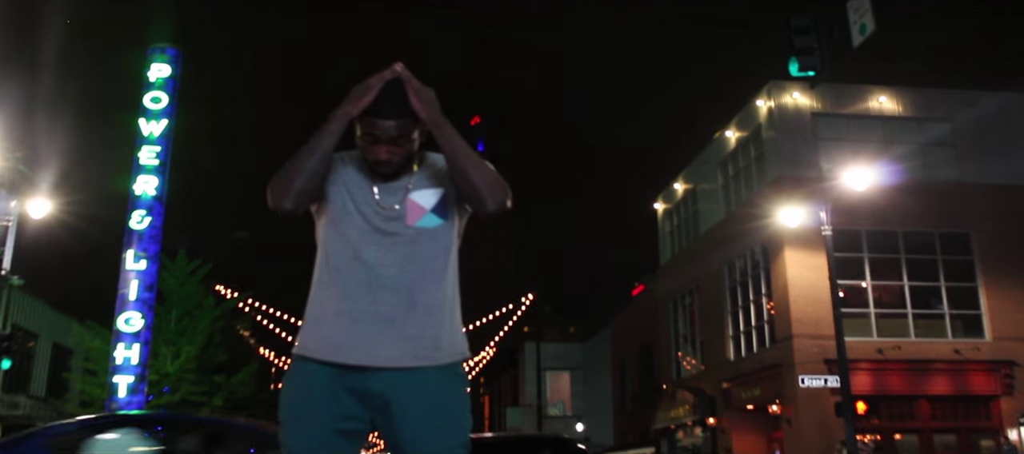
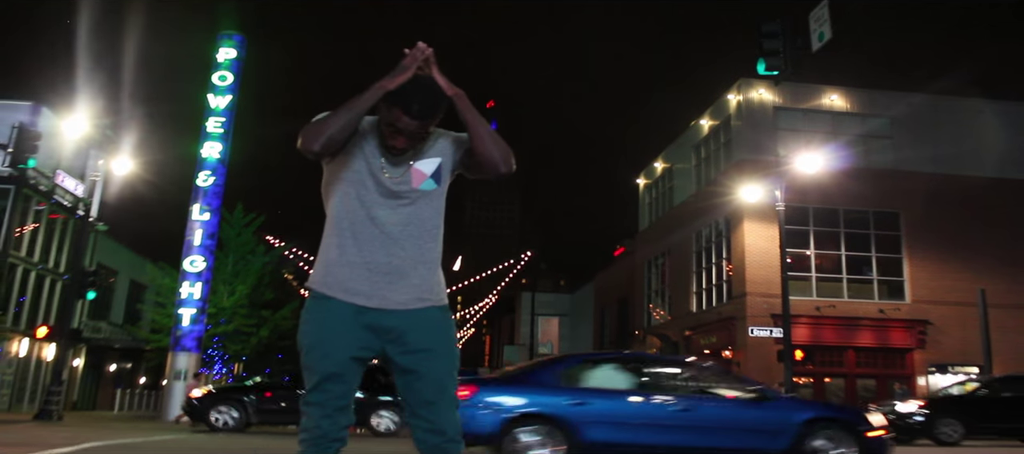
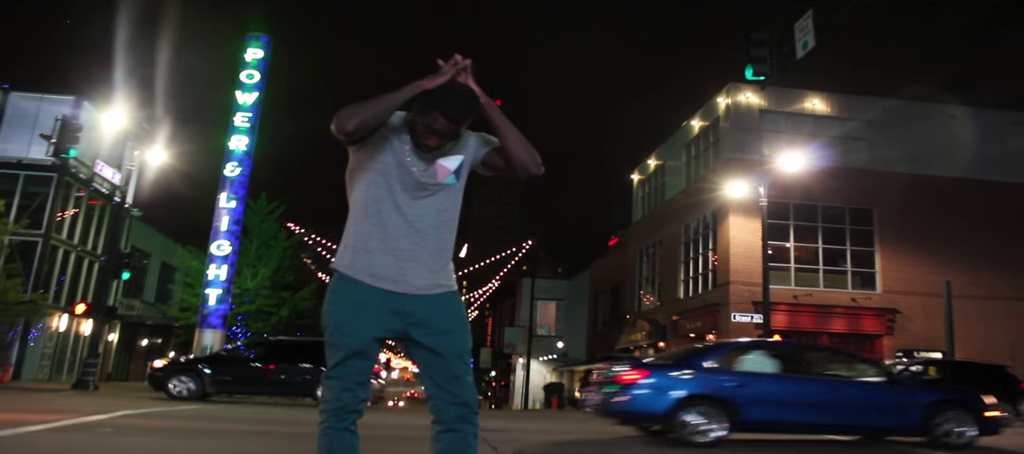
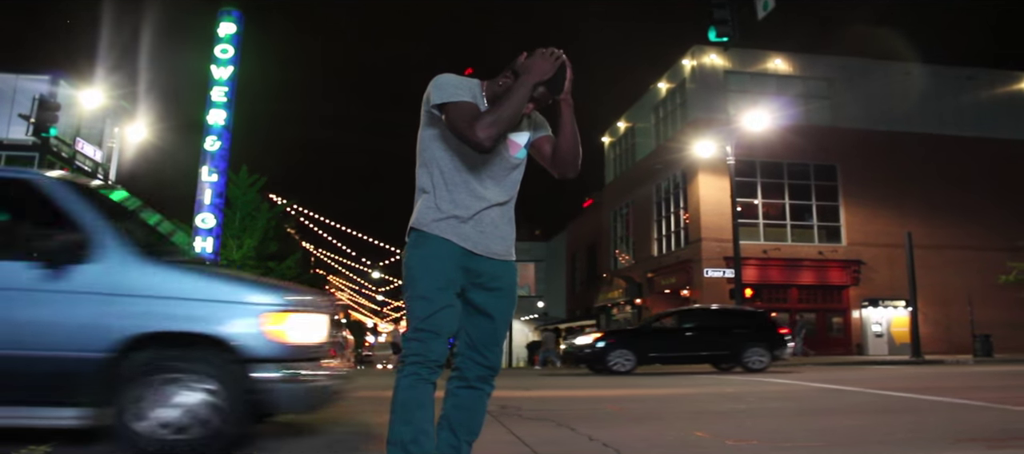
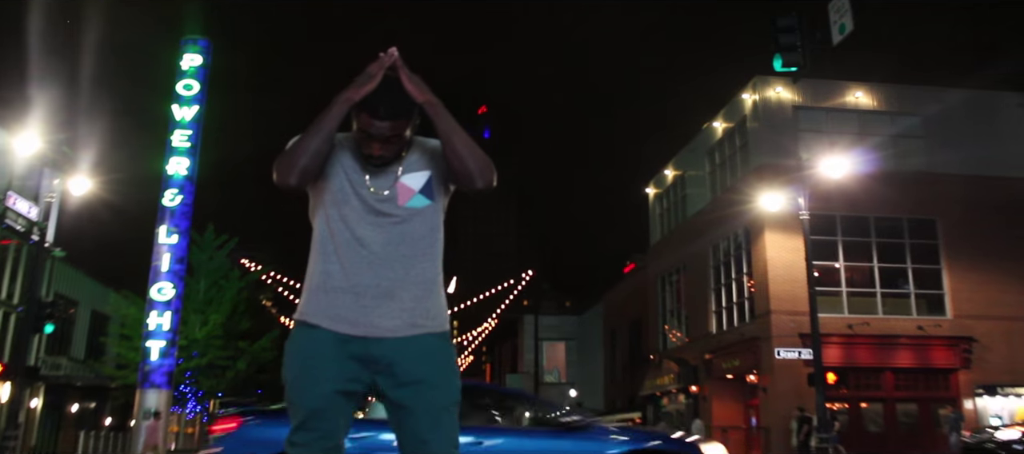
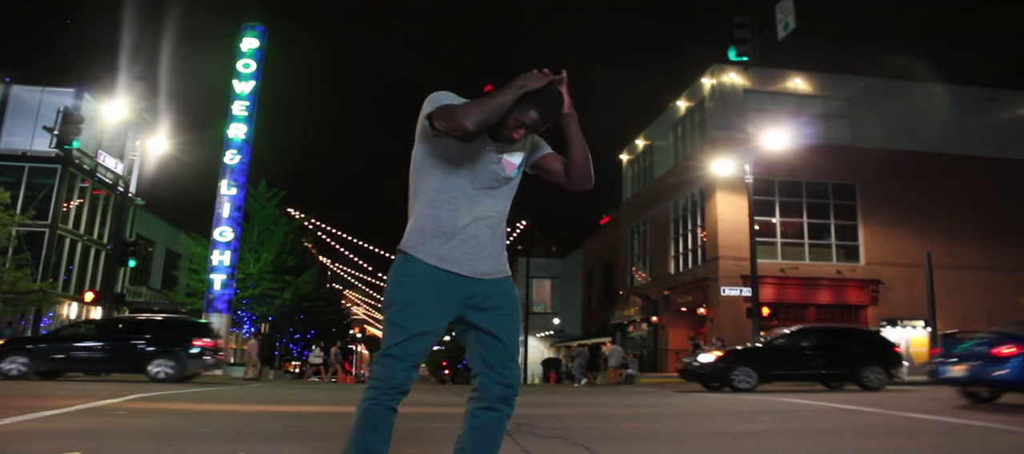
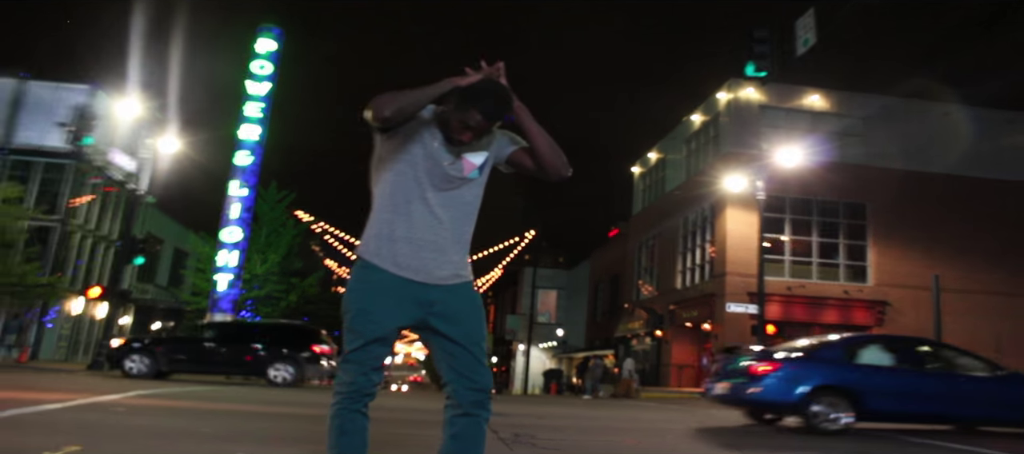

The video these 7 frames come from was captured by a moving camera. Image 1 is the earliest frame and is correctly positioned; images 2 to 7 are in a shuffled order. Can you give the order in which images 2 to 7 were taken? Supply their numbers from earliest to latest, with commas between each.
5, 2, 3, 7, 6, 4
